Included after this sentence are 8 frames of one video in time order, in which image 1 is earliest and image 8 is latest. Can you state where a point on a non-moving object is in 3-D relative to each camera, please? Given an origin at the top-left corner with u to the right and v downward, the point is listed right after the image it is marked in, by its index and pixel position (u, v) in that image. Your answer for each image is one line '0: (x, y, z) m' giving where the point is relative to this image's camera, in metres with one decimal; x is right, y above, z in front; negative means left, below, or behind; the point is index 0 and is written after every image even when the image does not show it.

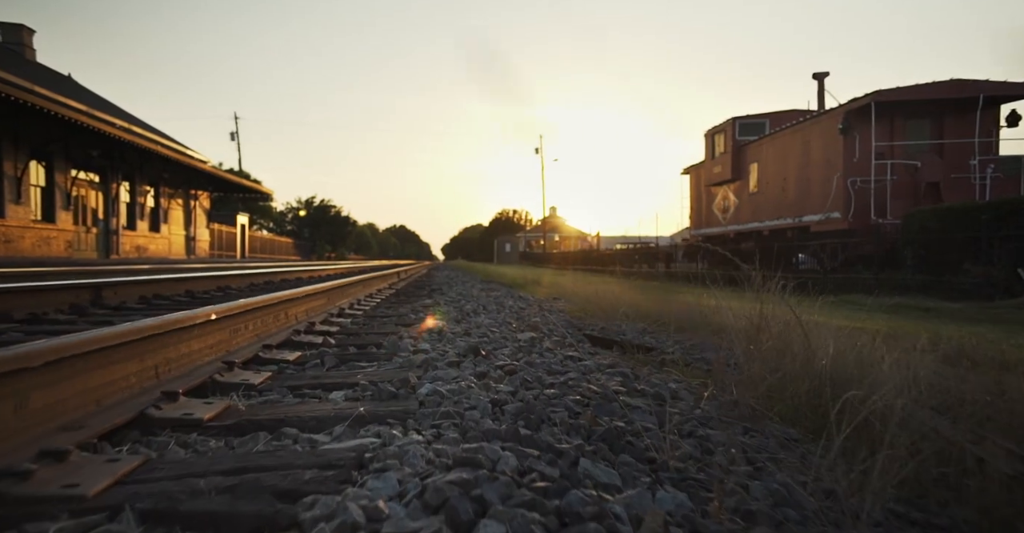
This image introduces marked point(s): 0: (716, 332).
0: (+2.1, -0.7, +6.4) m
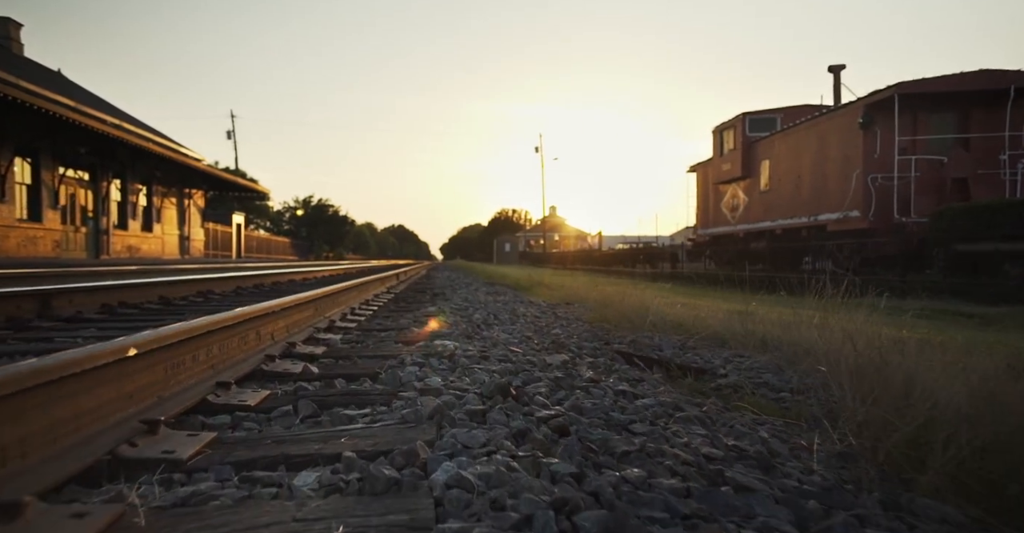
0: (+2.3, -0.7, +5.5) m
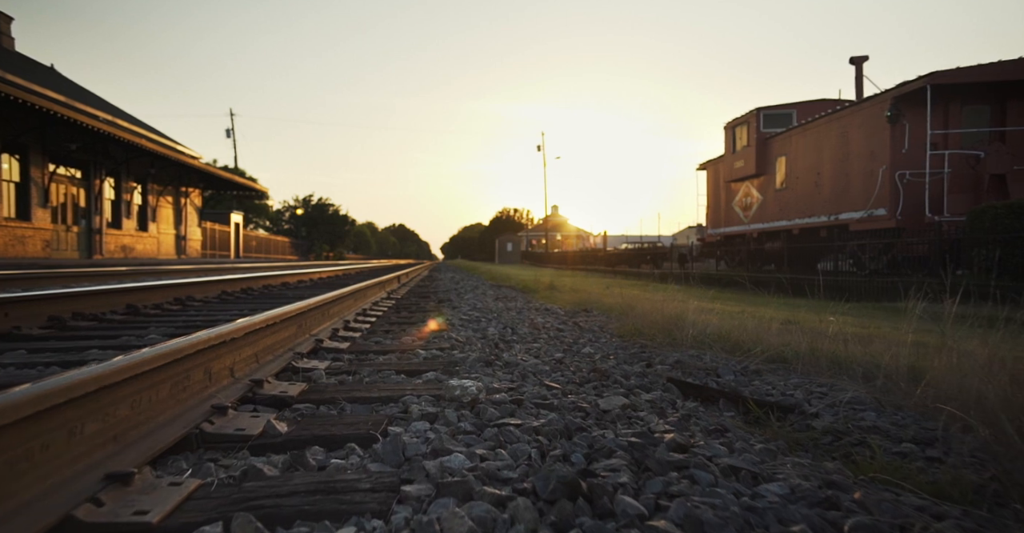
0: (+2.5, -0.8, +4.4) m
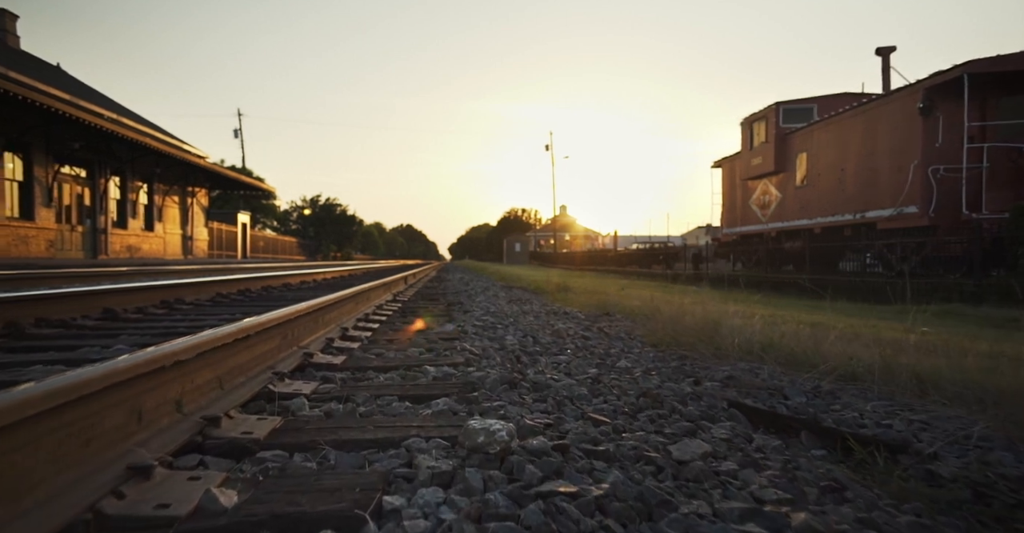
0: (+2.6, -0.8, +3.6) m
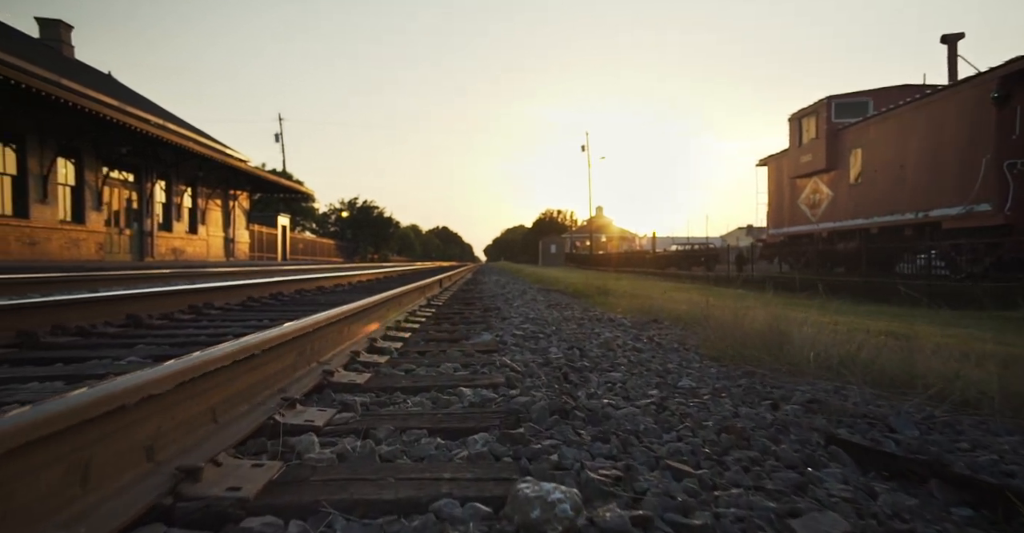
0: (+2.9, -0.8, +2.9) m
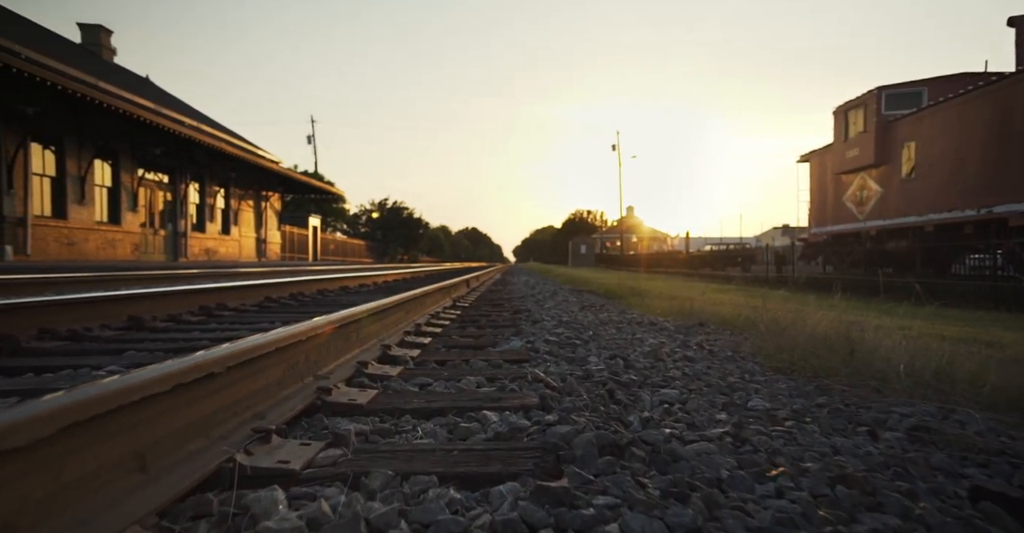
0: (+3.0, -0.8, +2.1) m
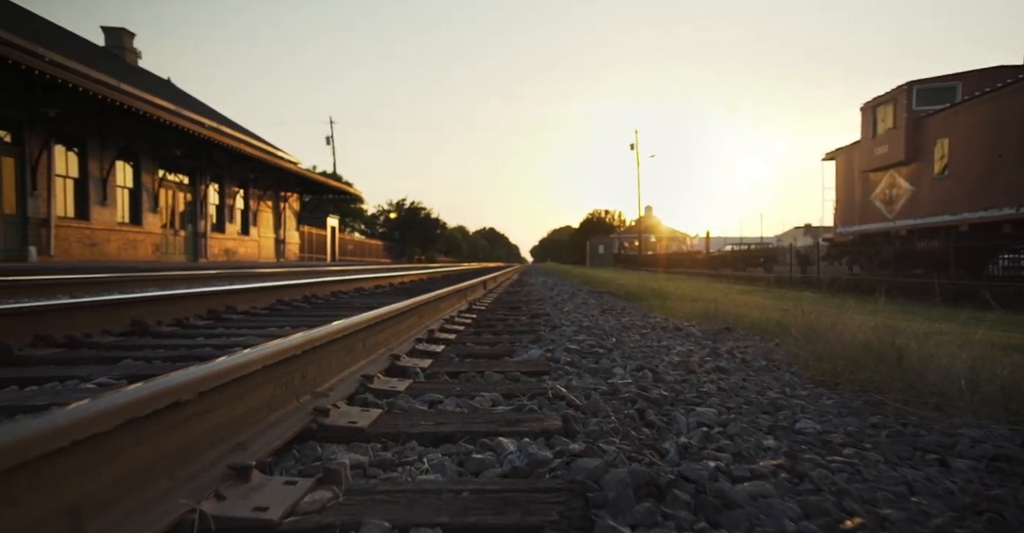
0: (+3.1, -0.8, +1.7) m
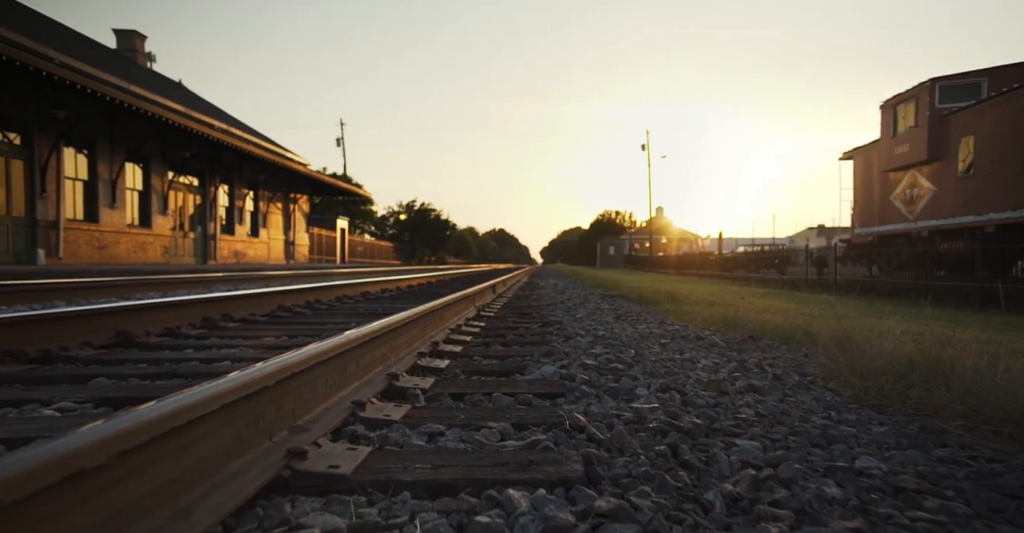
0: (+3.1, -0.9, +1.2) m
